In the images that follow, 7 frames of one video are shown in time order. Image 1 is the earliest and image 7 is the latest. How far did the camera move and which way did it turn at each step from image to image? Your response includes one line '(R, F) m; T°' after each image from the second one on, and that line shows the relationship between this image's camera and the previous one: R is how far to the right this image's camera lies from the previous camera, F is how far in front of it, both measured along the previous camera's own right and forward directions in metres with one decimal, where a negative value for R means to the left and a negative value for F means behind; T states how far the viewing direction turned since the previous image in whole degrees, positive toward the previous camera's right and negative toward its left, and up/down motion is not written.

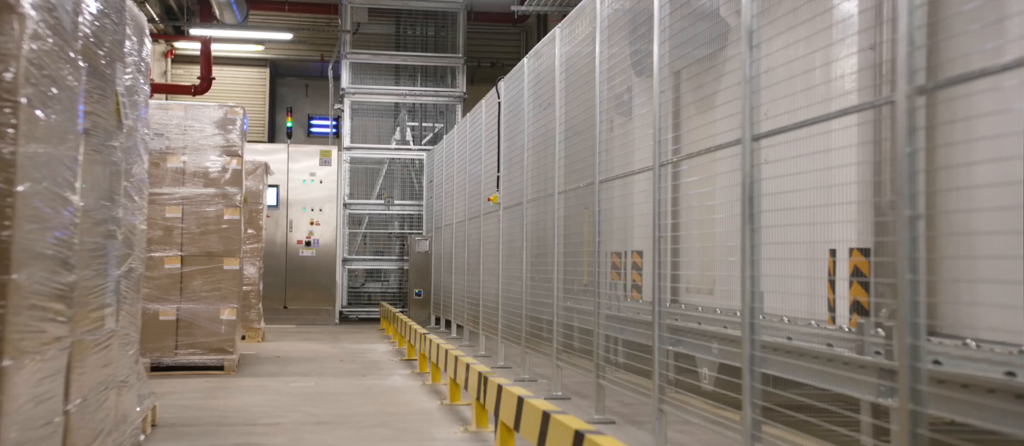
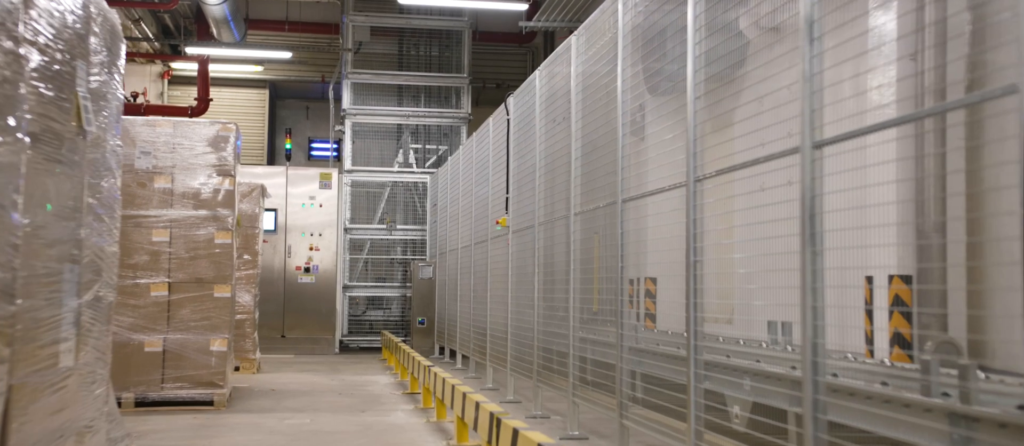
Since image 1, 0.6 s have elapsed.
(-0.1, +0.4) m; 0°
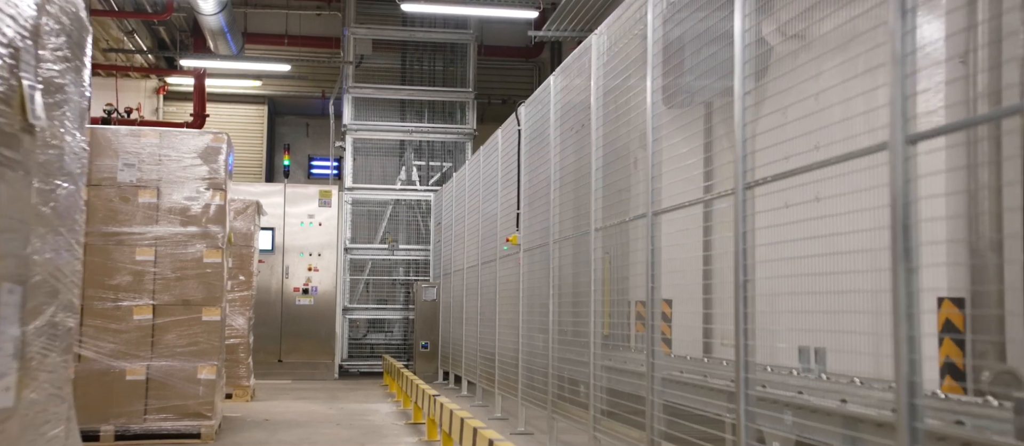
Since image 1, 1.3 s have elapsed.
(-0.1, +0.4) m; 0°
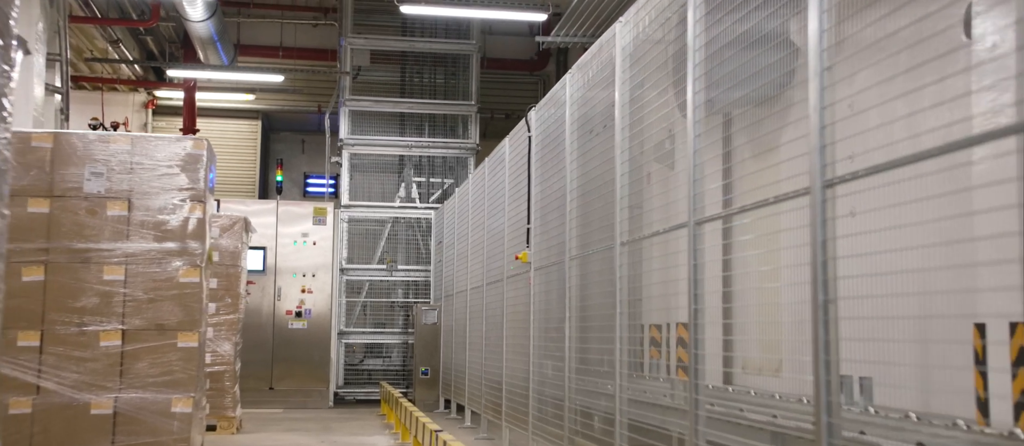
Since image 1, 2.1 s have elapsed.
(-0.1, +0.6) m; 0°
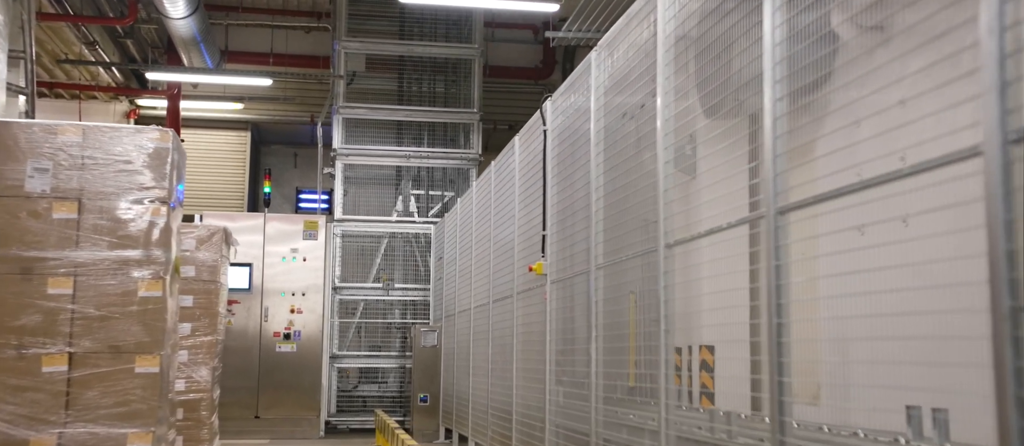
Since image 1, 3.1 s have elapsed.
(-0.1, +0.7) m; 0°
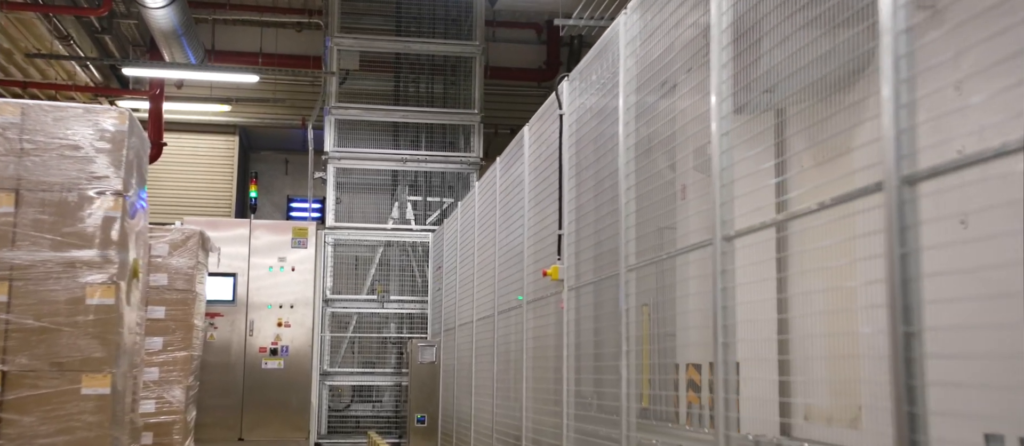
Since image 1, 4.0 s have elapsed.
(-0.1, +0.6) m; 0°
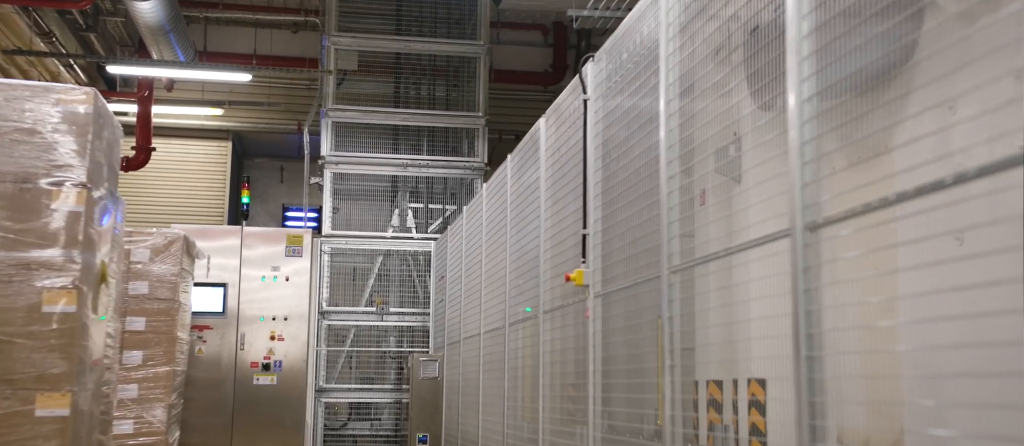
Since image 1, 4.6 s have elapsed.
(-0.1, +0.5) m; 0°
